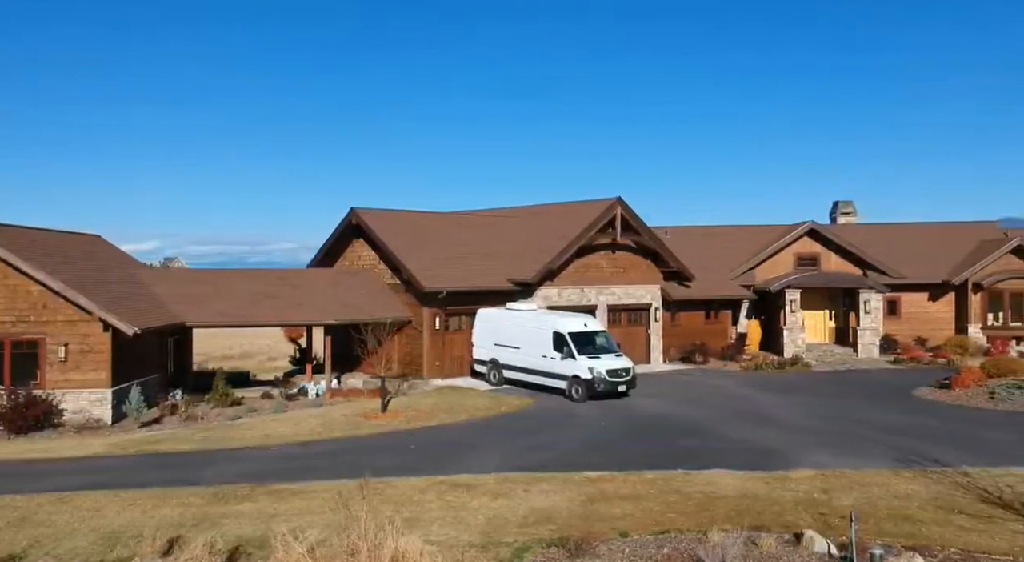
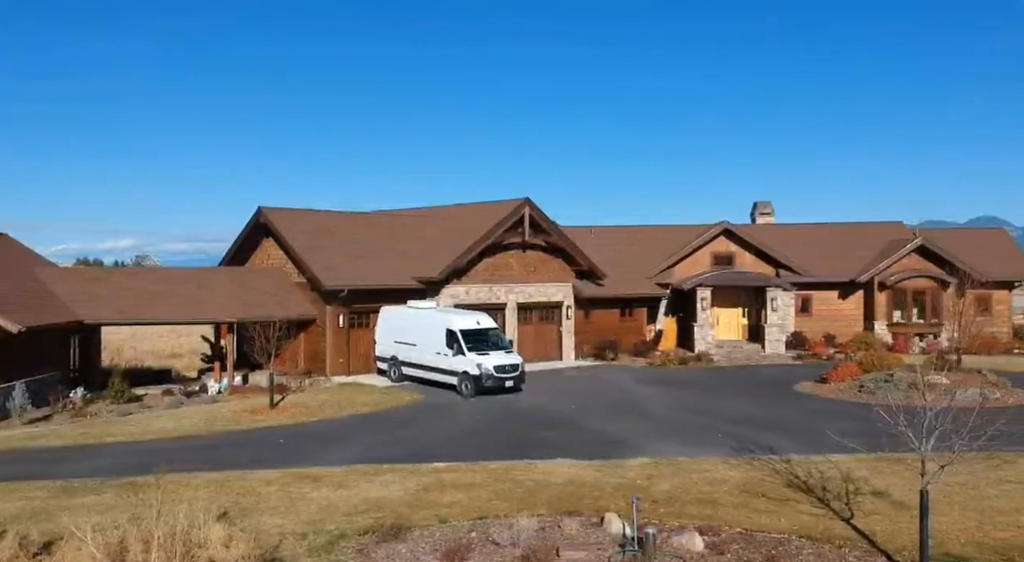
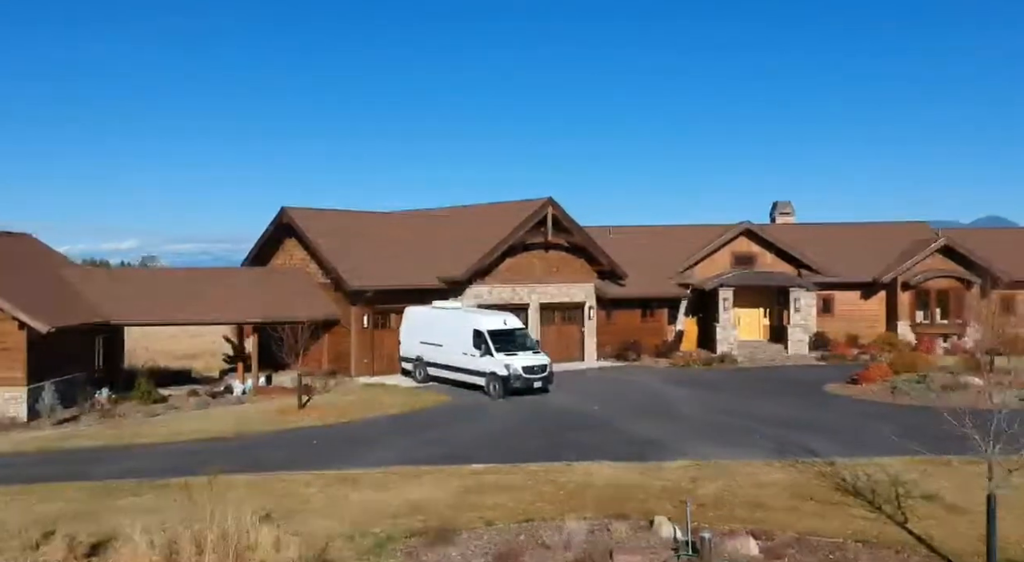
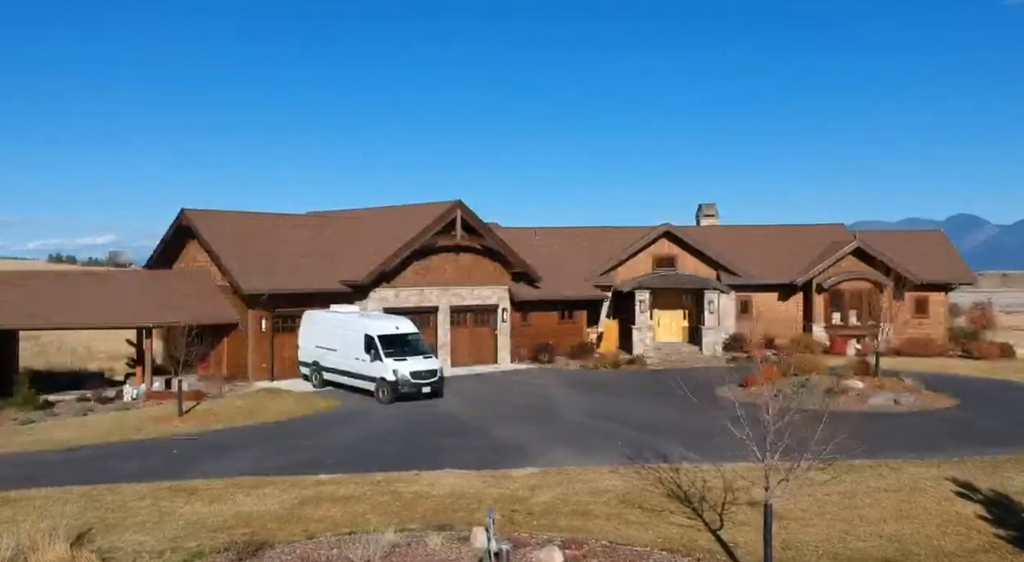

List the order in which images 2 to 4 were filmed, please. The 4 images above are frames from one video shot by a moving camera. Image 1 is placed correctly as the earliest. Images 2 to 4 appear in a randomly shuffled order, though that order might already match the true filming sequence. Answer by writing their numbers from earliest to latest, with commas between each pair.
3, 2, 4
